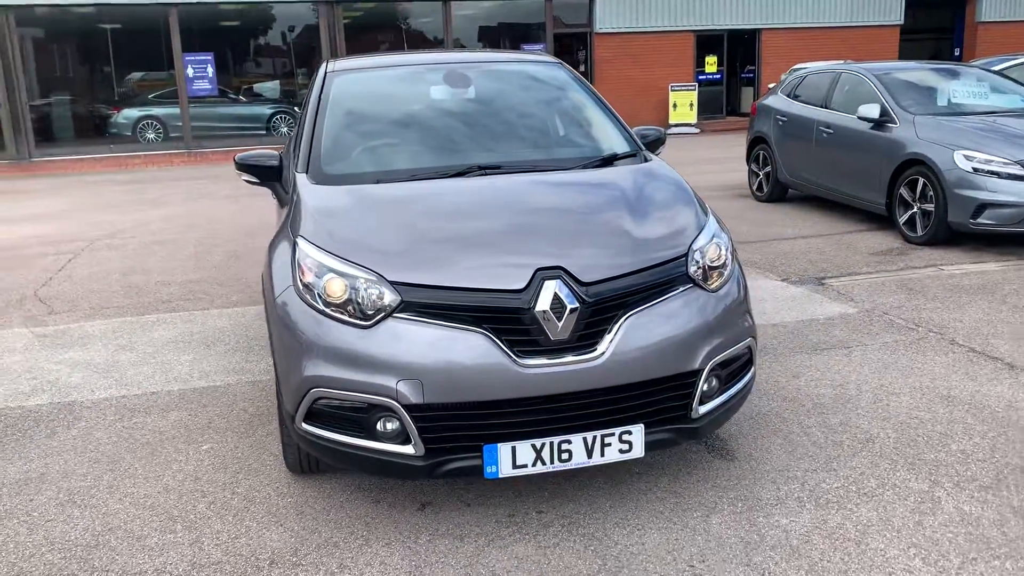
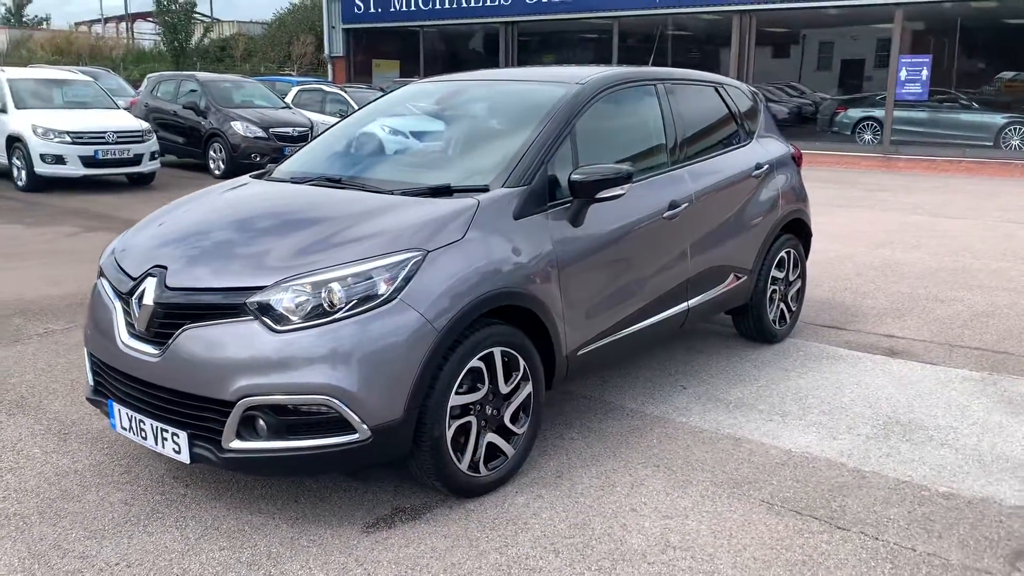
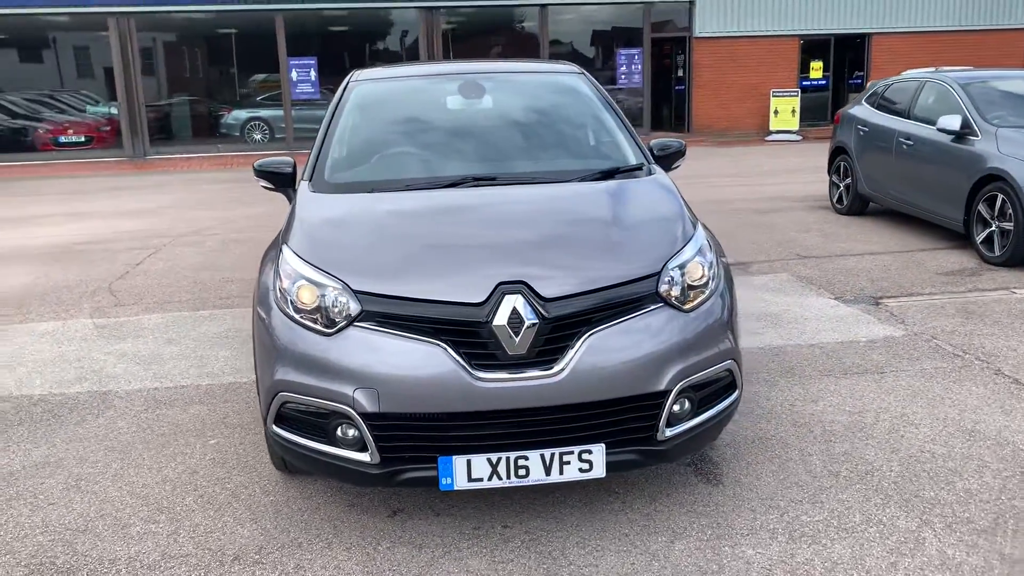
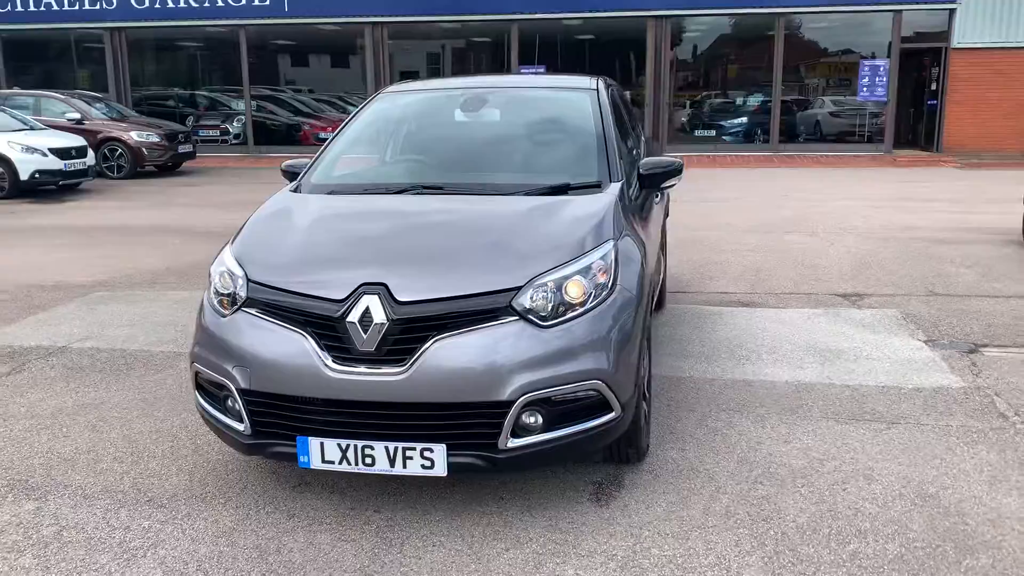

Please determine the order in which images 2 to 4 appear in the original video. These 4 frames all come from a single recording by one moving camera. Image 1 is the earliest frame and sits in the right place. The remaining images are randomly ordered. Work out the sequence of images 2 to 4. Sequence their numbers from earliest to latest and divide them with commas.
3, 4, 2
